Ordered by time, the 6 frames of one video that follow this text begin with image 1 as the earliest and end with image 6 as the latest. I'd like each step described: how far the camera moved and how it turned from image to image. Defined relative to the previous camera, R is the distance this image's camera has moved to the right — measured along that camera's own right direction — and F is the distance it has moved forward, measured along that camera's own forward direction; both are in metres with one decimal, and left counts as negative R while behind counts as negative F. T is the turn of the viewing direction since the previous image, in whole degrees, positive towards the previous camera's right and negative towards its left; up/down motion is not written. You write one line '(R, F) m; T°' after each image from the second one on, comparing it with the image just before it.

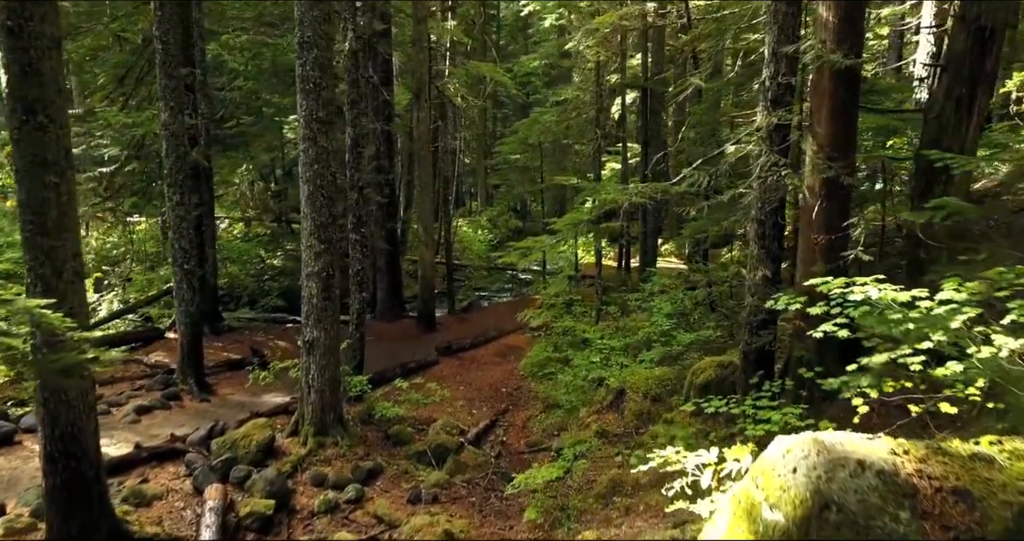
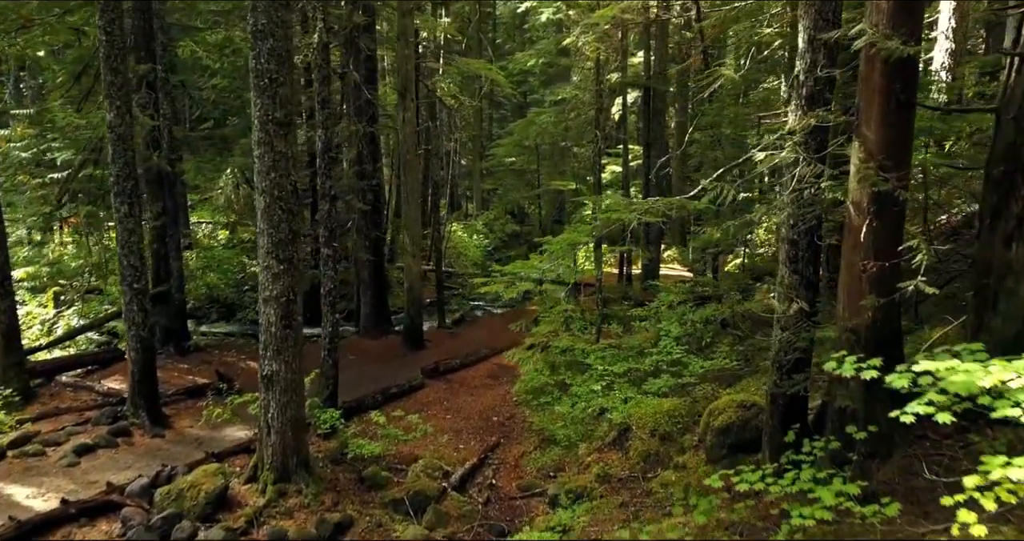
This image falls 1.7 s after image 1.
(+0.1, +1.1) m; 0°
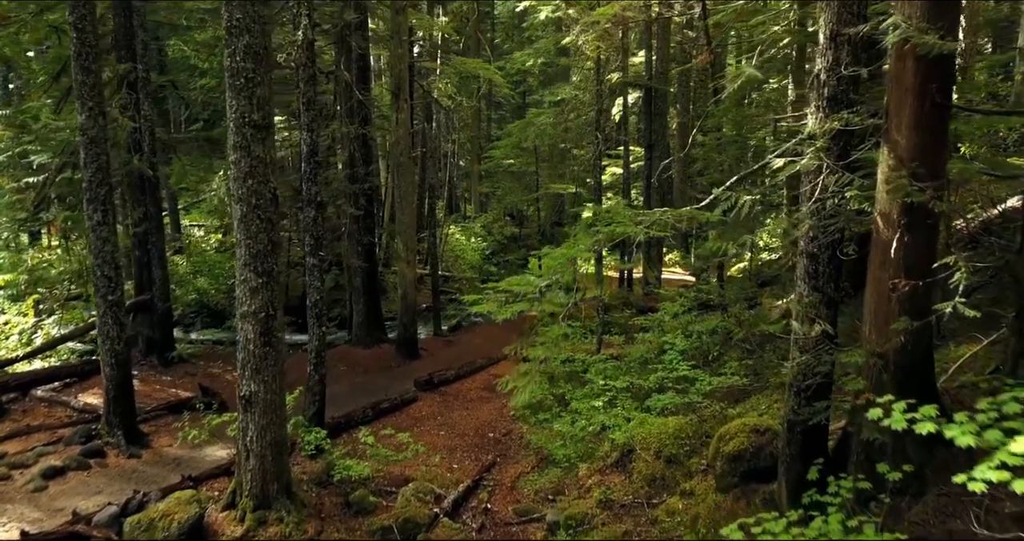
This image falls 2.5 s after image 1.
(+0.1, +0.5) m; 0°
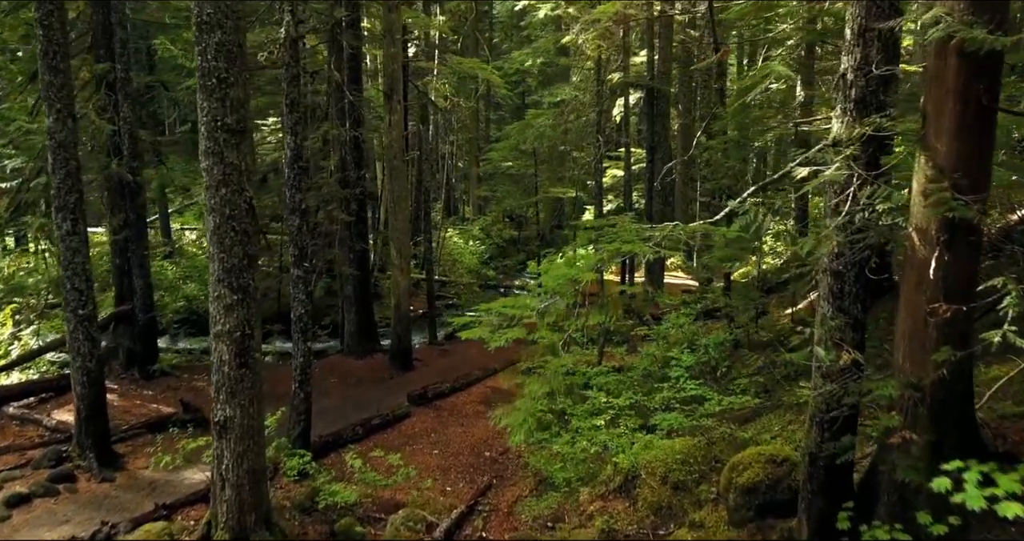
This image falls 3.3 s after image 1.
(0.0, +0.5) m; 0°
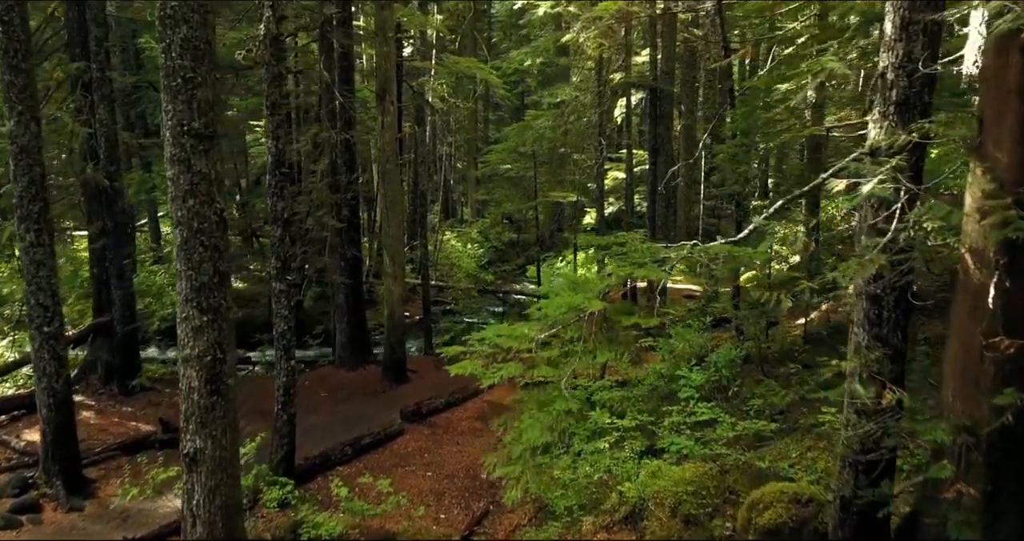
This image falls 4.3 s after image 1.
(0.0, +0.6) m; 0°
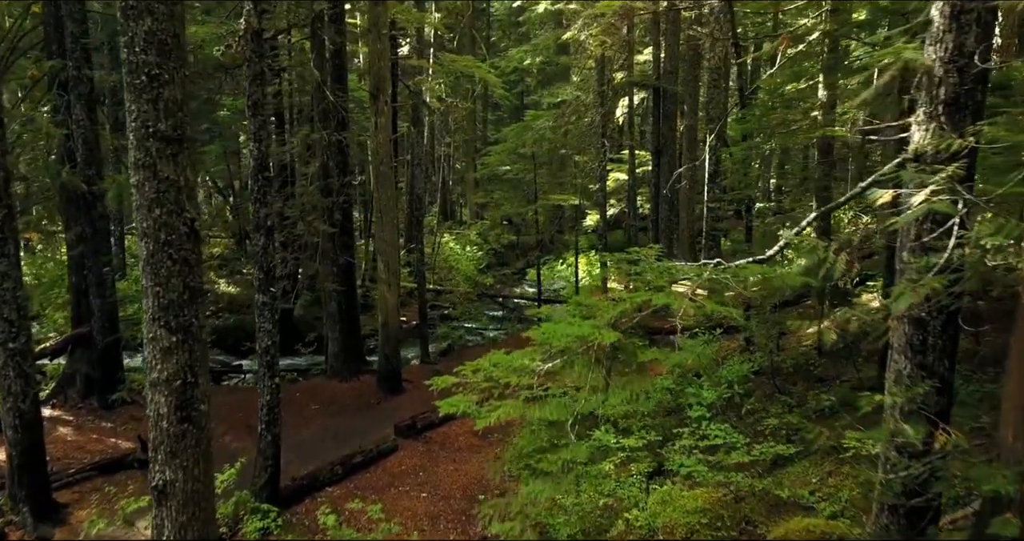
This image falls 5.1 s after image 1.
(0.0, +0.5) m; 0°
